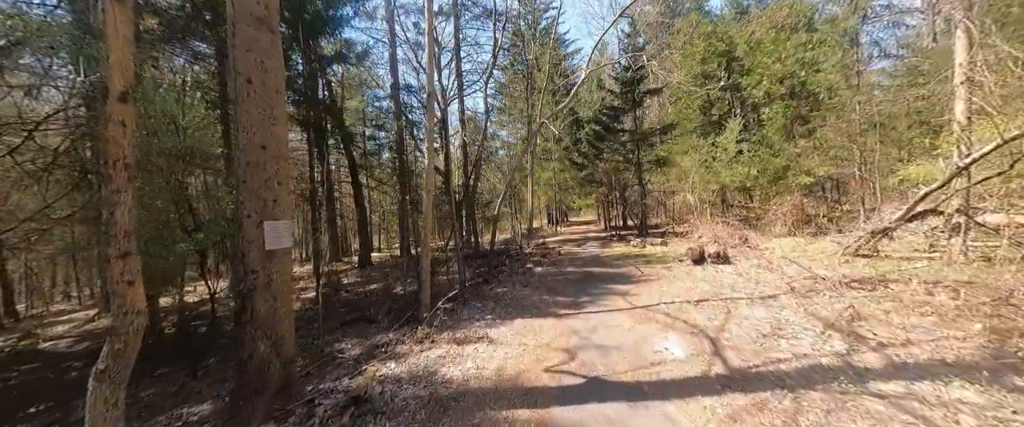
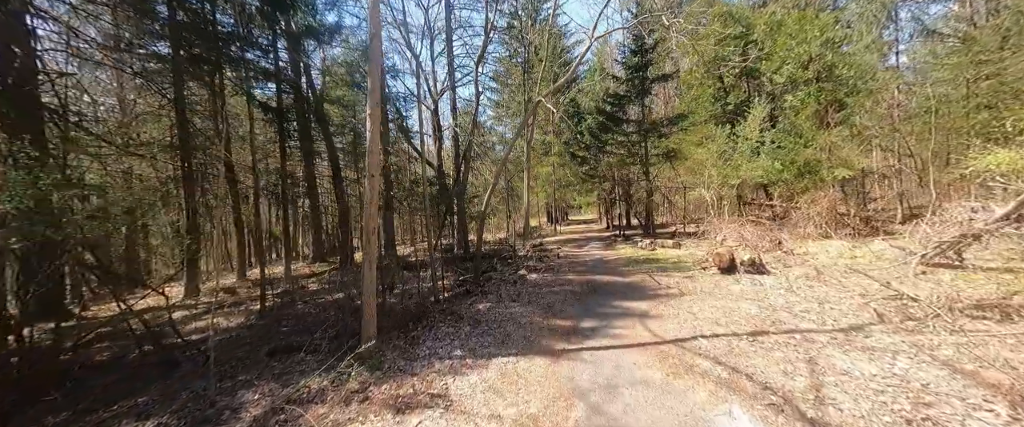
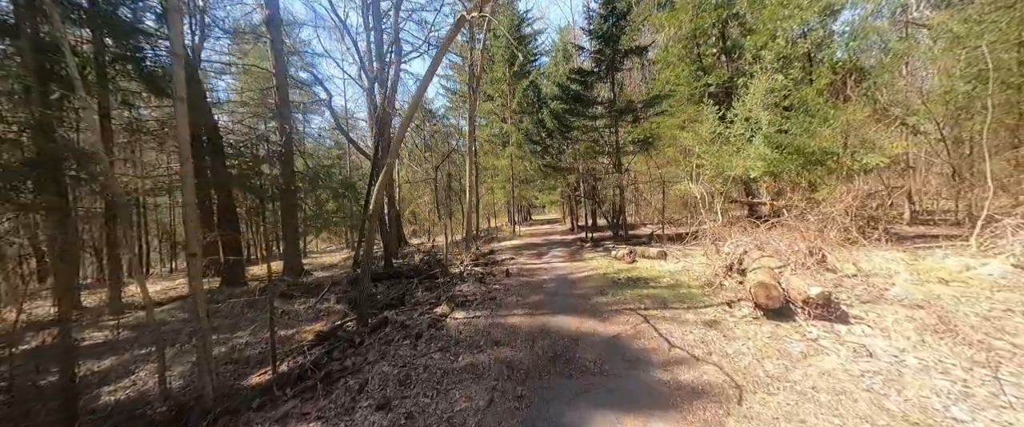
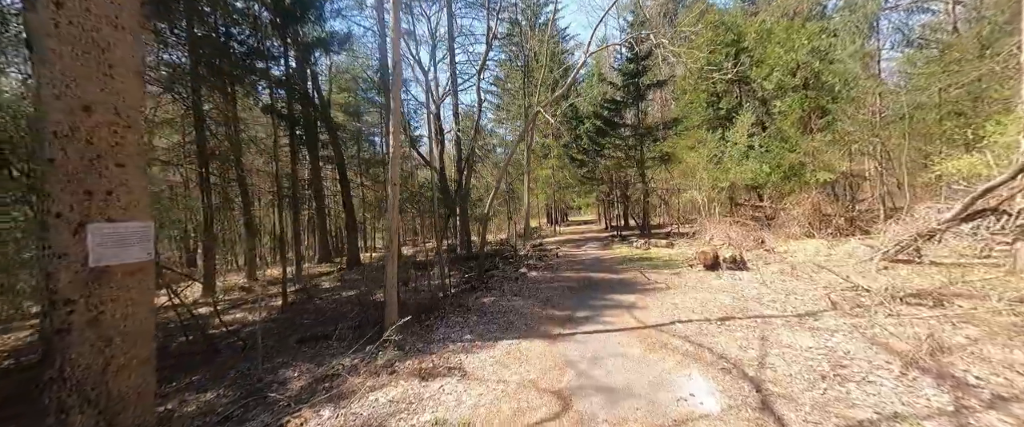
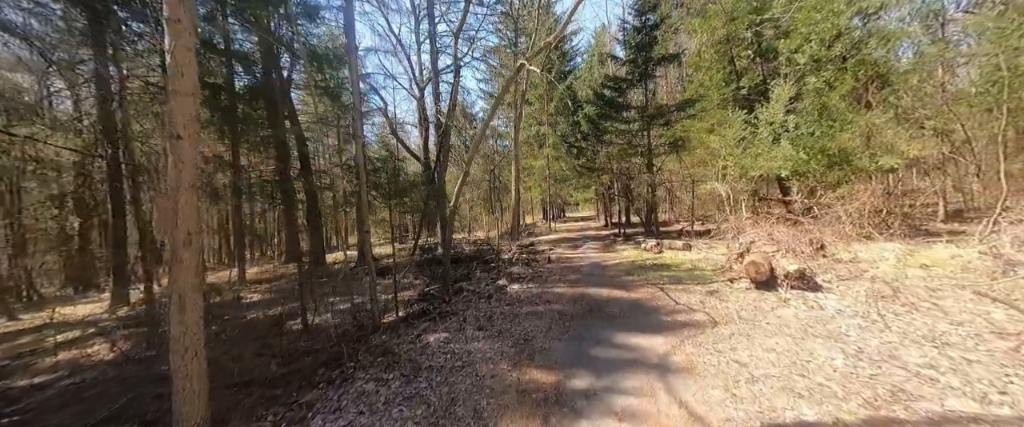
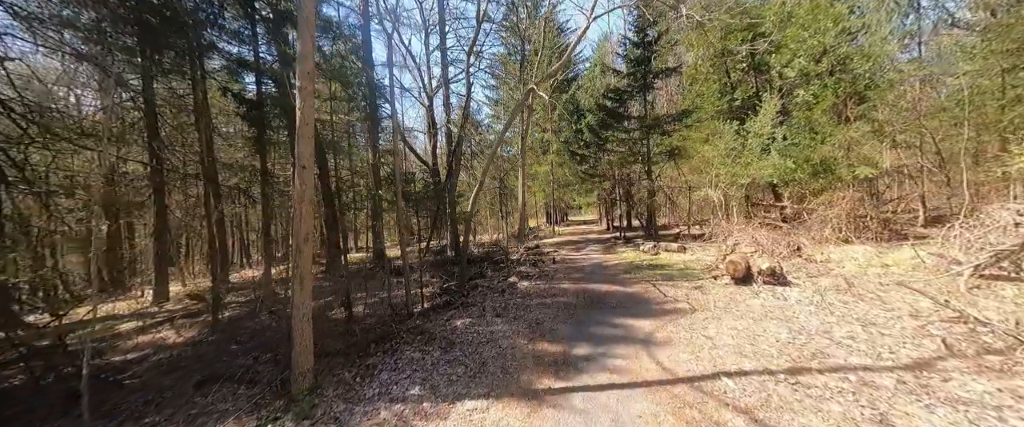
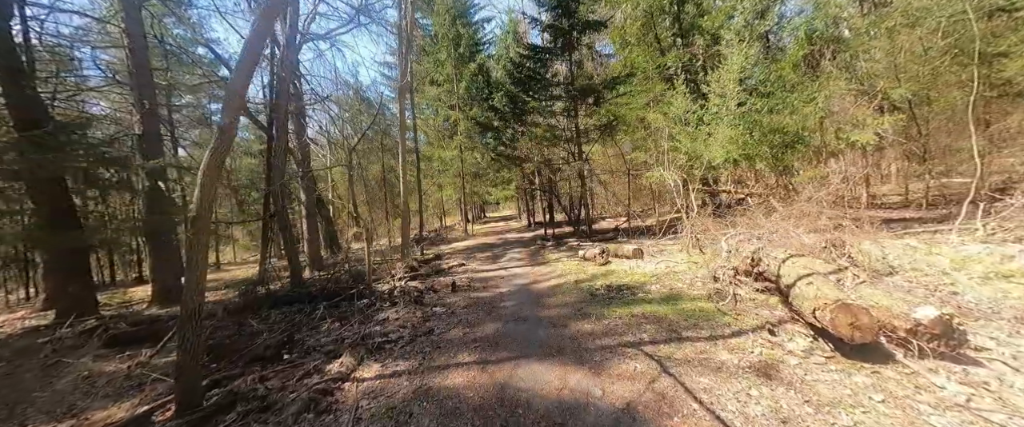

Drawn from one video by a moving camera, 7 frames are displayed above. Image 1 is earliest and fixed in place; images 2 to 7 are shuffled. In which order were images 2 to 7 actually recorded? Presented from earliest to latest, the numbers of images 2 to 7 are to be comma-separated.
4, 2, 6, 5, 3, 7
